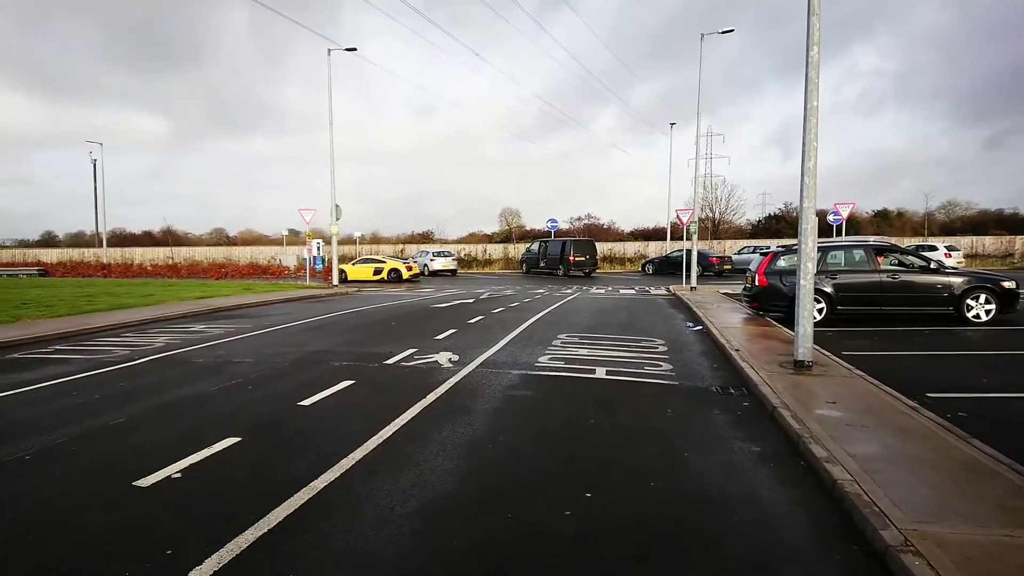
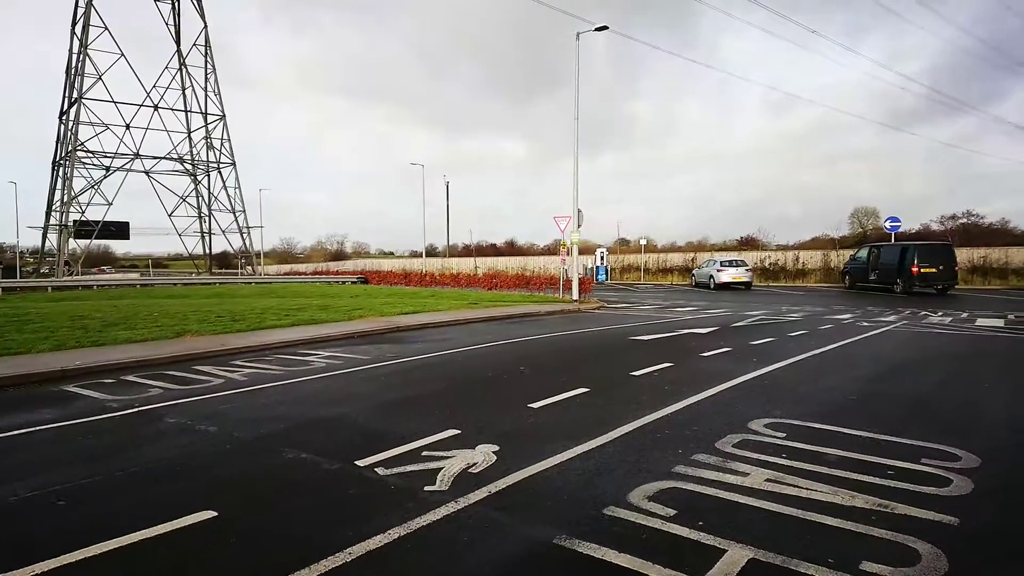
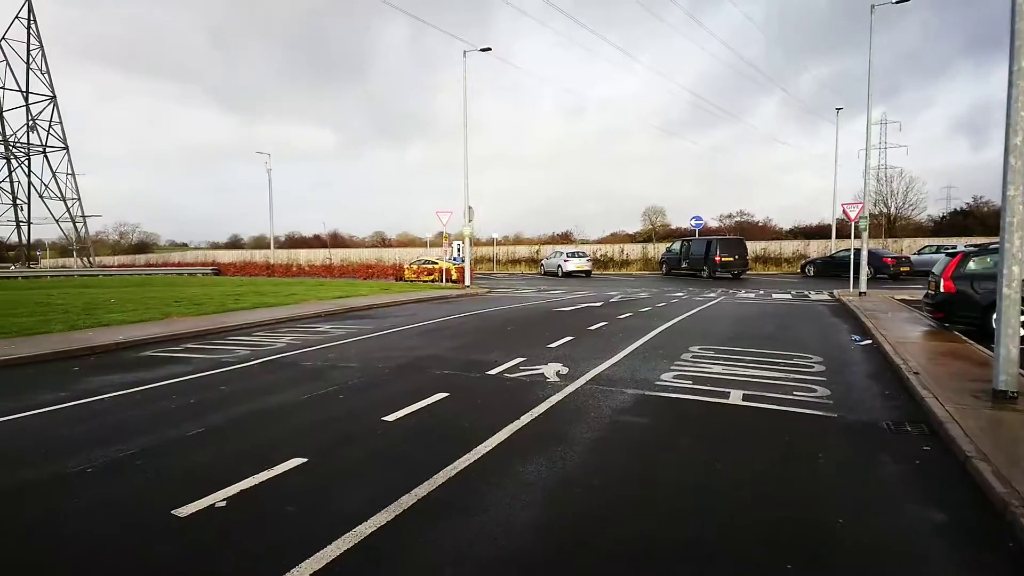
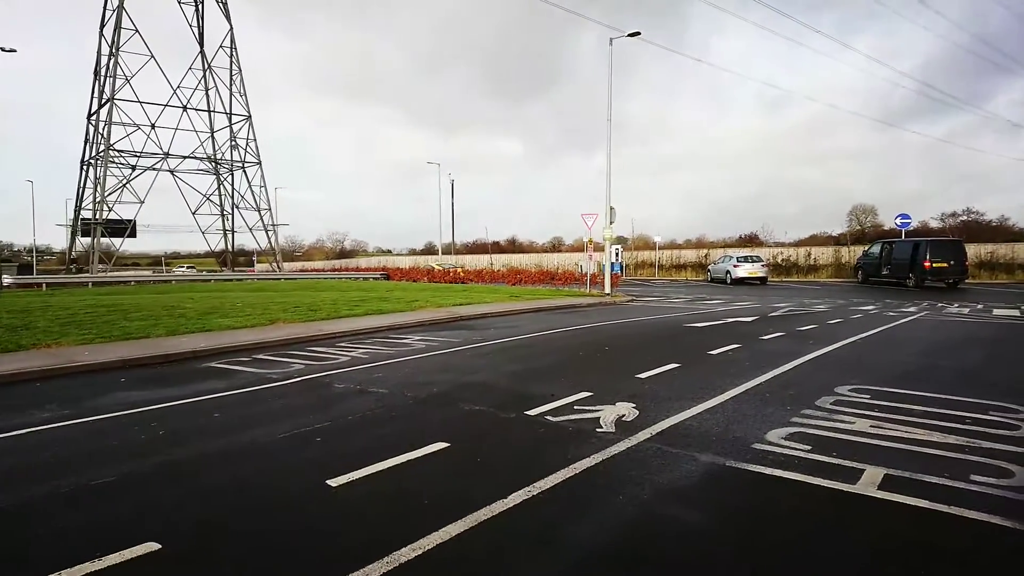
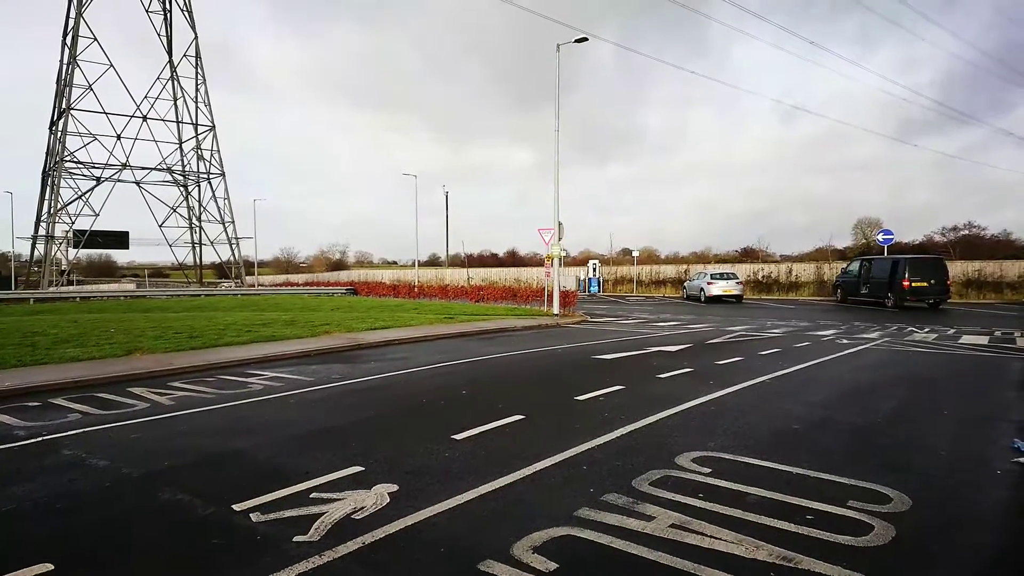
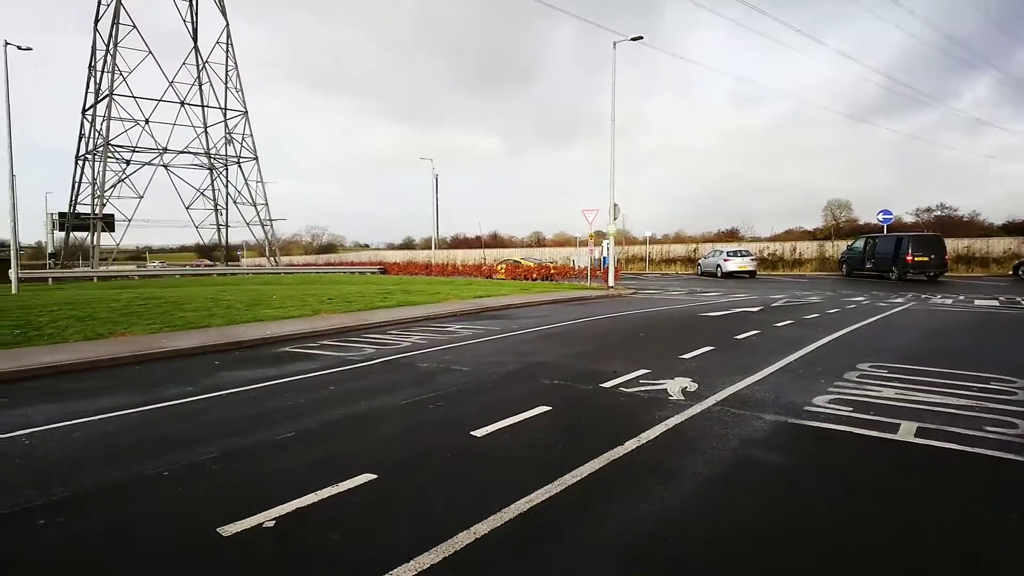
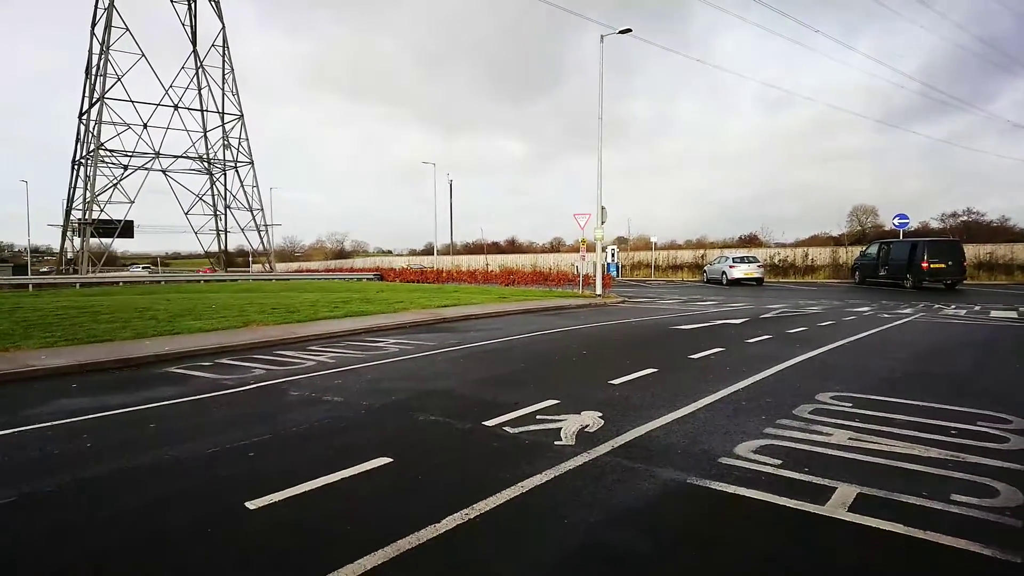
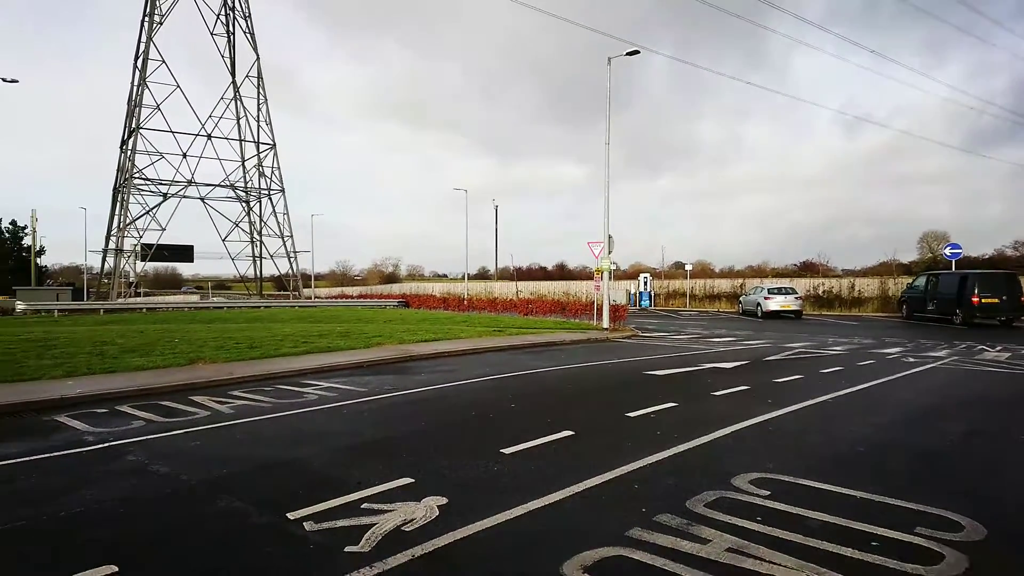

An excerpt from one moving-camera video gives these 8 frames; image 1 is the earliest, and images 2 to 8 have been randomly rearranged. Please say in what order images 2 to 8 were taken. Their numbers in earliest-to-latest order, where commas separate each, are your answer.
3, 6, 4, 7, 2, 5, 8
